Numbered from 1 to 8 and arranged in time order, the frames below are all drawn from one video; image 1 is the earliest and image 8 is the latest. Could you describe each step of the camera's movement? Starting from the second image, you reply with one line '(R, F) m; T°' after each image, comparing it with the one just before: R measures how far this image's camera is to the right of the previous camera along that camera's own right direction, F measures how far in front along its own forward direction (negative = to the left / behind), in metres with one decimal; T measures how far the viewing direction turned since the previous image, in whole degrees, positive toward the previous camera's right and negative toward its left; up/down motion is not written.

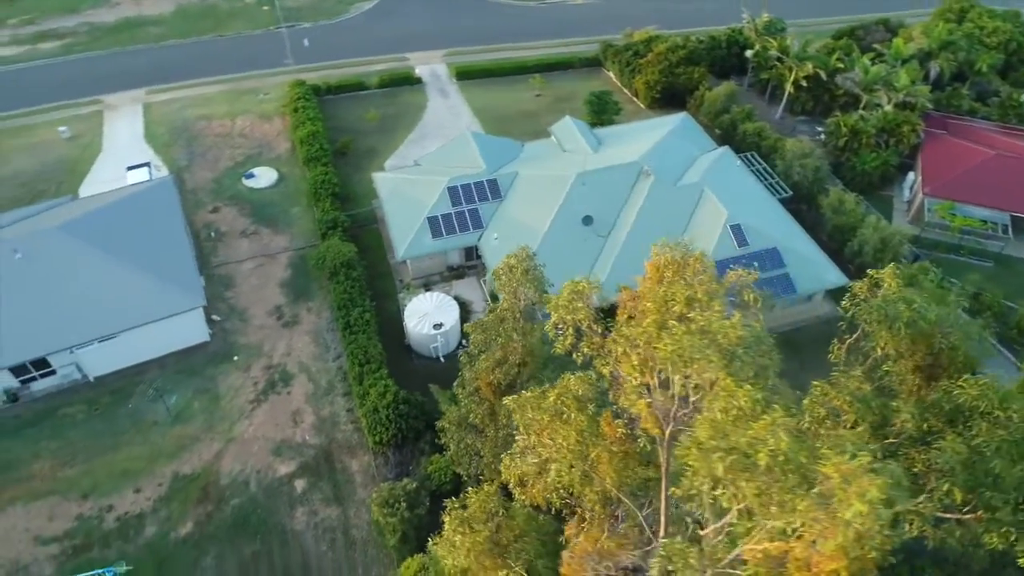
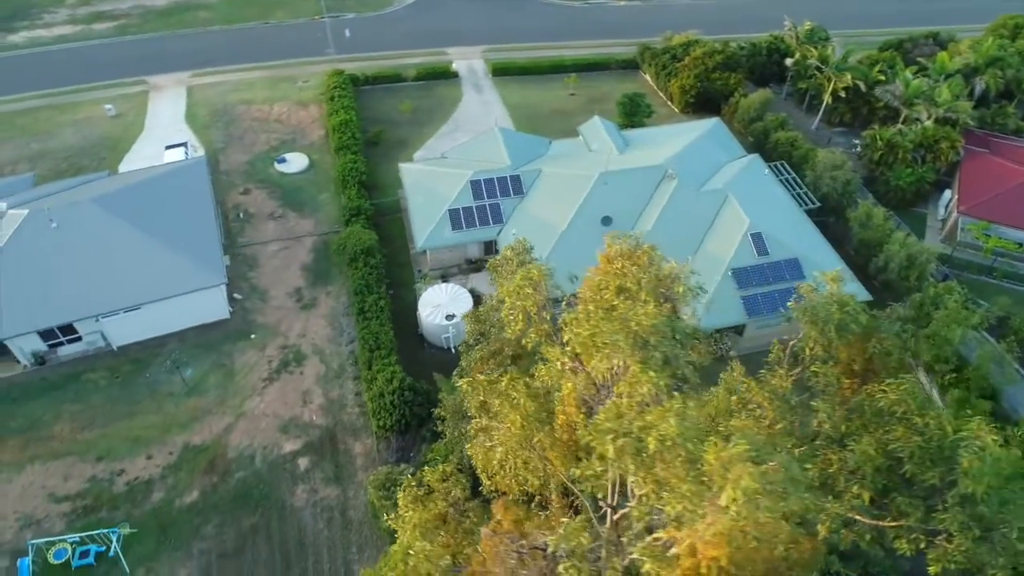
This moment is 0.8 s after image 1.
(+1.1, -0.1) m; -3°
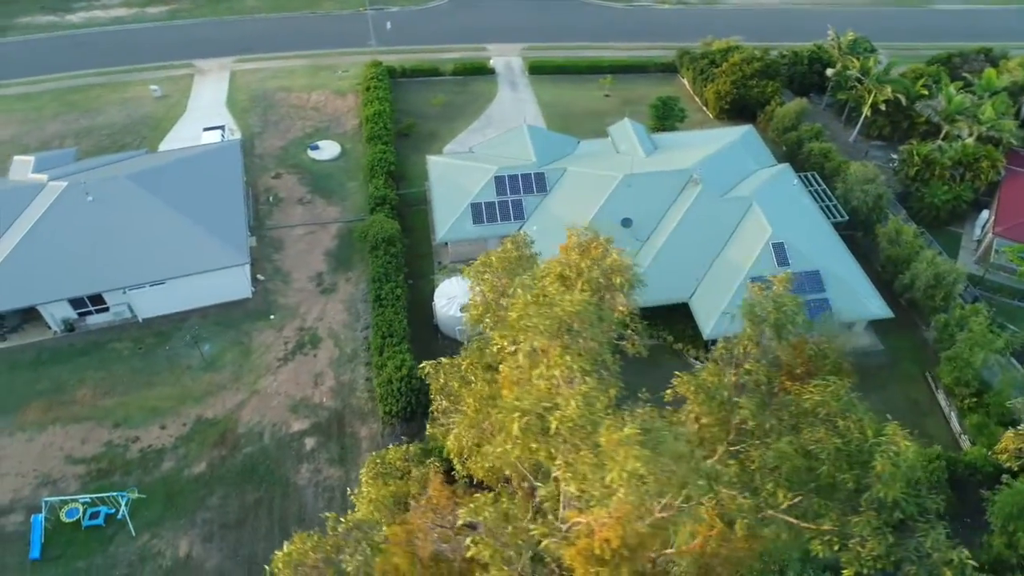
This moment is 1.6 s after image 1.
(+1.0, -0.1) m; -3°
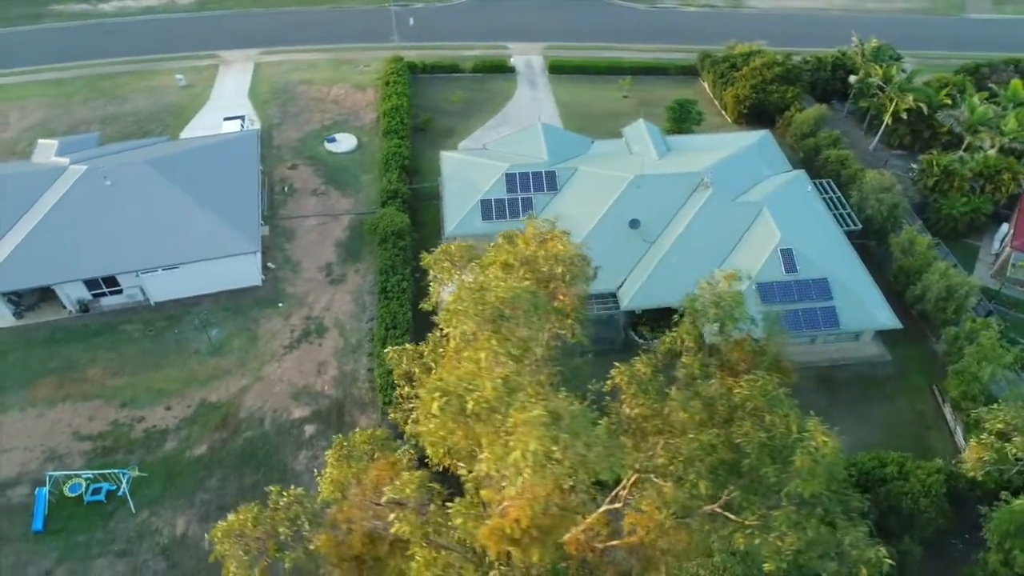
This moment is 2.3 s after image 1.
(+0.8, -0.1) m; -2°
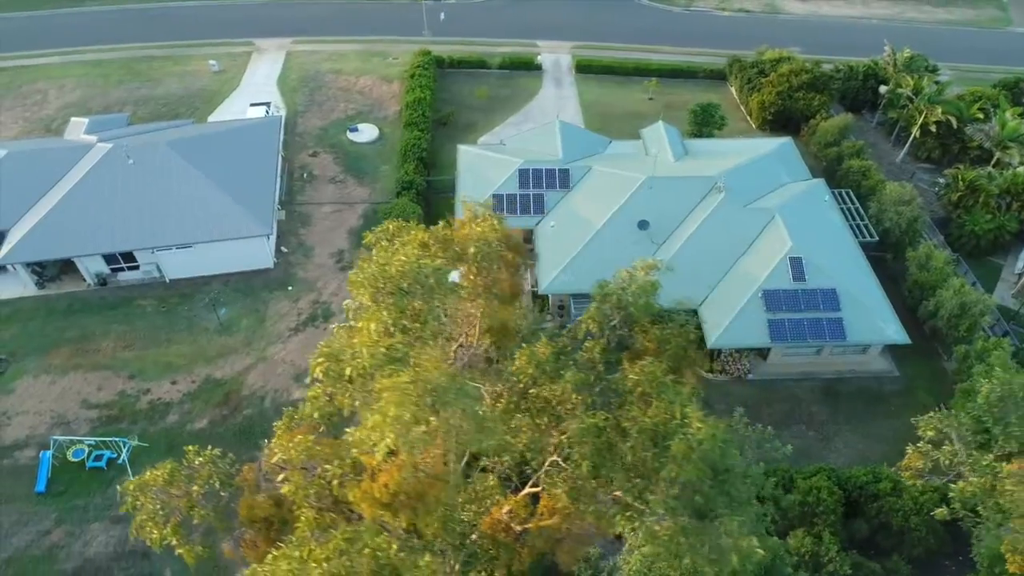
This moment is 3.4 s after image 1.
(+1.3, -0.1) m; -2°
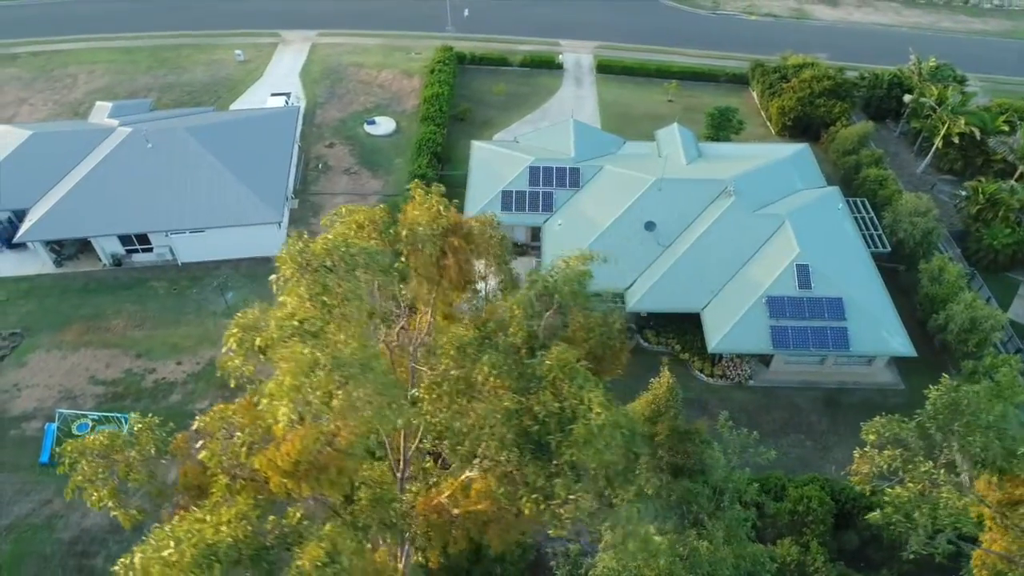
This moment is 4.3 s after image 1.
(+1.0, -0.1) m; -2°
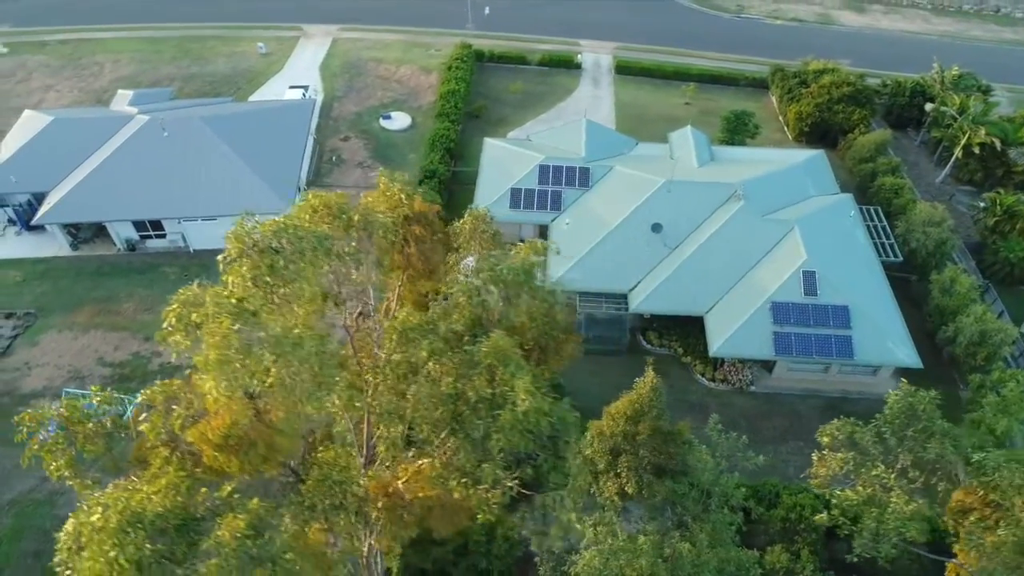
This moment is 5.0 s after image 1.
(+0.8, -0.1) m; -2°
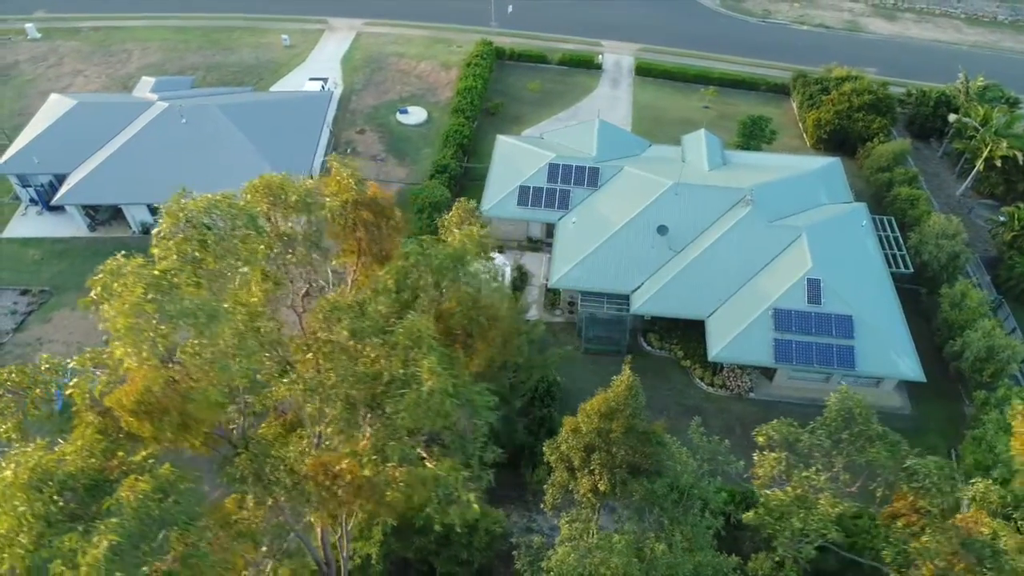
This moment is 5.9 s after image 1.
(+1.1, -0.1) m; -2°
